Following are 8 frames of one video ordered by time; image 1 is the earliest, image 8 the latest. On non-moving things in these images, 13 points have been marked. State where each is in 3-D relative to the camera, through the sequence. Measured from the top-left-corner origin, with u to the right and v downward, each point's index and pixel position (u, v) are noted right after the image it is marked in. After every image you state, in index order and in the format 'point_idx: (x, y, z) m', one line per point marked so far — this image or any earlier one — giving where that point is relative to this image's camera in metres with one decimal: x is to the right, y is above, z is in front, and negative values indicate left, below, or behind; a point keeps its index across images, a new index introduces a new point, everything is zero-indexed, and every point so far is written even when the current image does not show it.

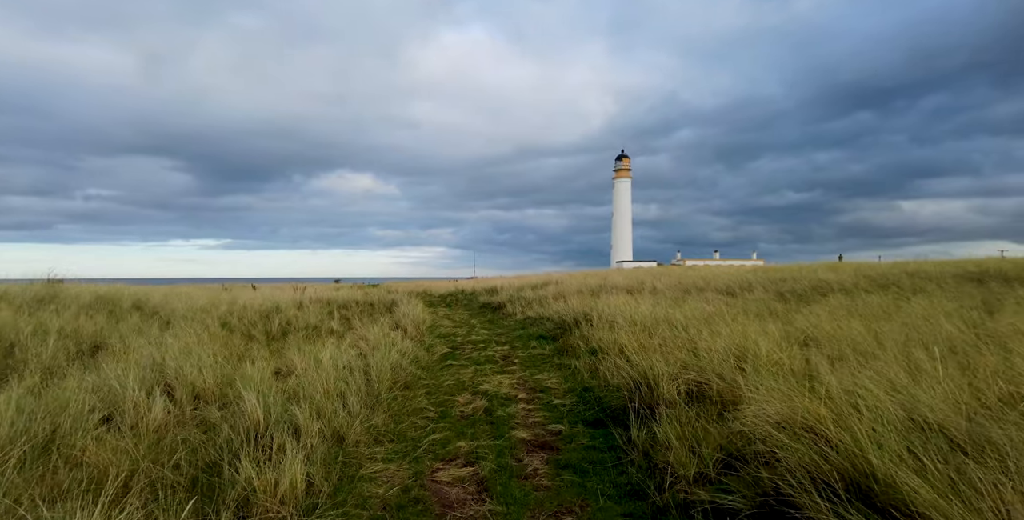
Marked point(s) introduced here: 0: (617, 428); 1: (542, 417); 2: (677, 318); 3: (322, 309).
0: (+0.8, -1.3, +3.8) m
1: (+0.3, -1.4, +4.4) m
2: (+2.5, -0.9, +7.3) m
3: (-5.1, -1.4, +13.3) m
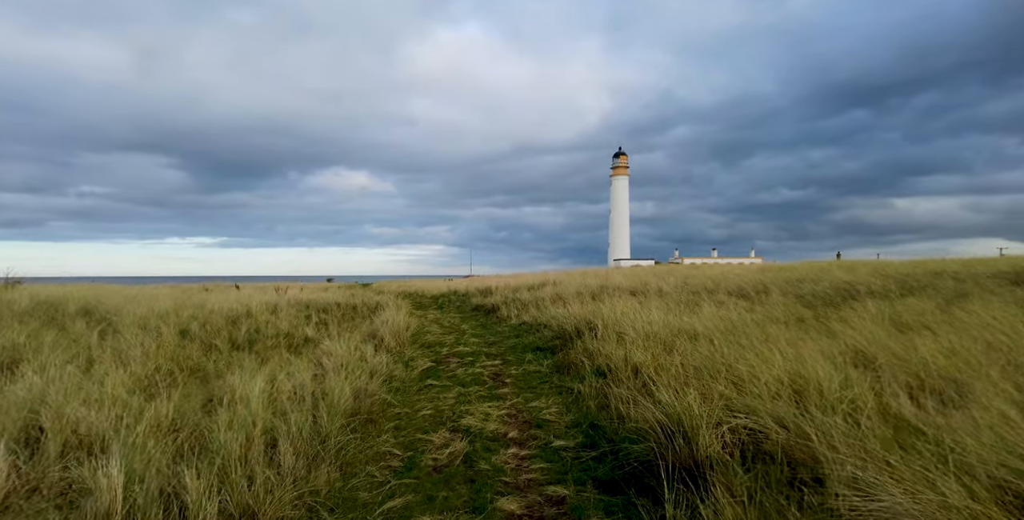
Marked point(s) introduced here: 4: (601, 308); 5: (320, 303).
0: (+0.7, -1.3, +2.8) m
1: (+0.2, -1.4, +3.3) m
2: (+2.4, -0.9, +6.3) m
3: (-5.3, -1.4, +12.2) m
4: (+1.7, -1.0, +9.6) m
5: (-5.7, -1.3, +14.6) m
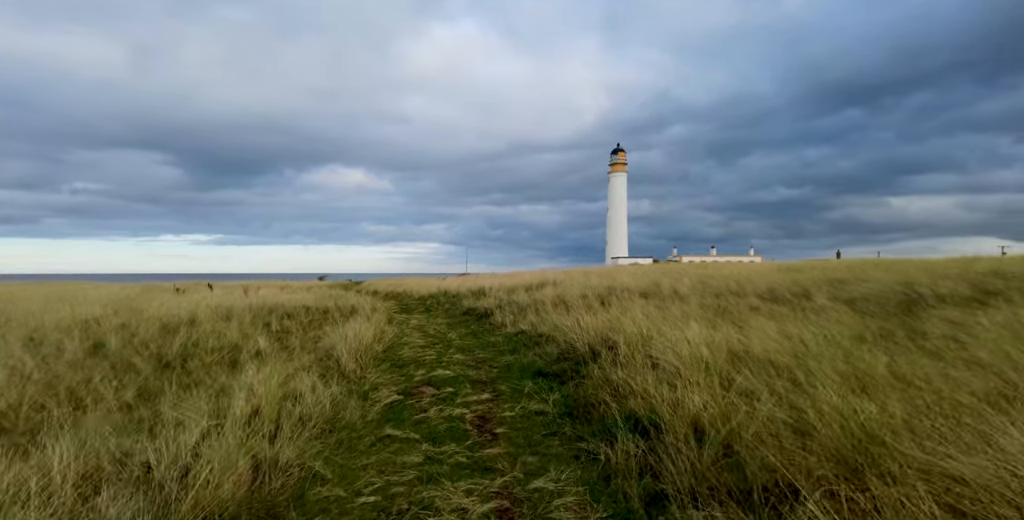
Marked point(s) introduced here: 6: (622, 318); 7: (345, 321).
0: (+0.7, -1.3, +1.0) m
1: (+0.1, -1.4, +1.6) m
2: (+2.3, -0.9, +4.5) m
3: (-5.4, -1.4, +10.4) m
4: (+1.6, -0.9, +7.8) m
5: (-5.8, -1.2, +12.8) m
6: (+1.6, -0.9, +7.5) m
7: (-3.6, -1.4, +10.6) m
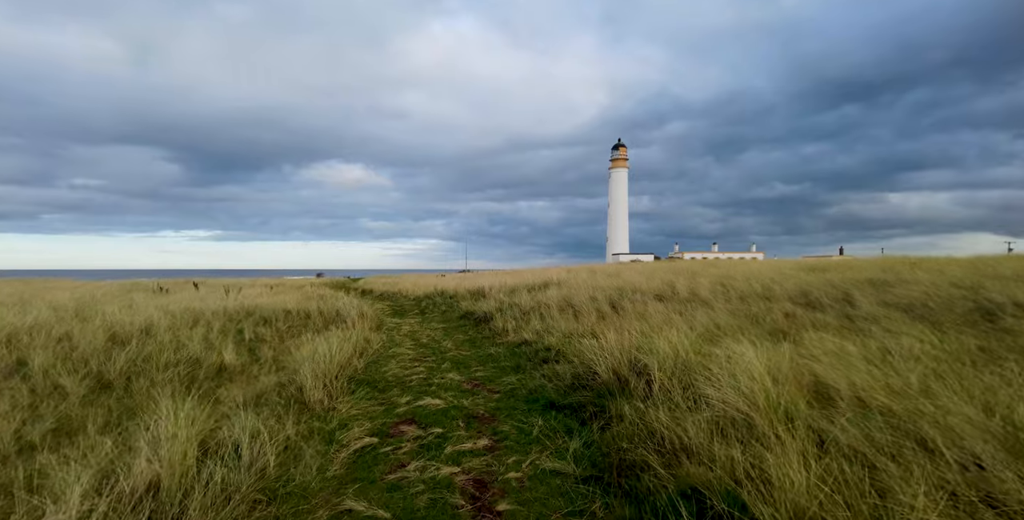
0: (+0.7, -1.4, -0.2) m
1: (+0.2, -1.5, +0.4) m
2: (+2.4, -0.9, +3.4) m
3: (-5.3, -1.3, +9.3) m
4: (+1.7, -0.9, +6.7) m
5: (-5.8, -1.2, +11.7) m
6: (+1.7, -0.9, +6.3) m
7: (-3.6, -1.3, +9.5) m
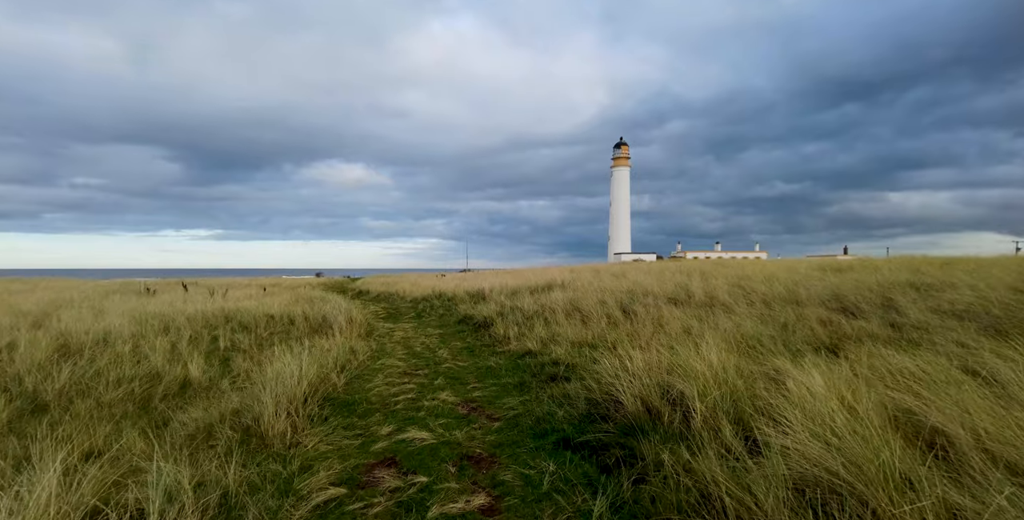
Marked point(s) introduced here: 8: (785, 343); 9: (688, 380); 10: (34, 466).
0: (+0.8, -1.4, -1.0) m
1: (+0.2, -1.5, -0.5) m
2: (+2.4, -1.0, +2.5) m
3: (-5.3, -1.4, +8.4) m
4: (+1.7, -1.0, +5.8) m
5: (-5.8, -1.2, +10.8) m
6: (+1.7, -0.9, +5.4) m
7: (-3.5, -1.4, +8.6) m
8: (+3.3, -1.0, +5.9) m
9: (+1.4, -0.9, +3.9) m
10: (-3.7, -1.6, +3.7) m
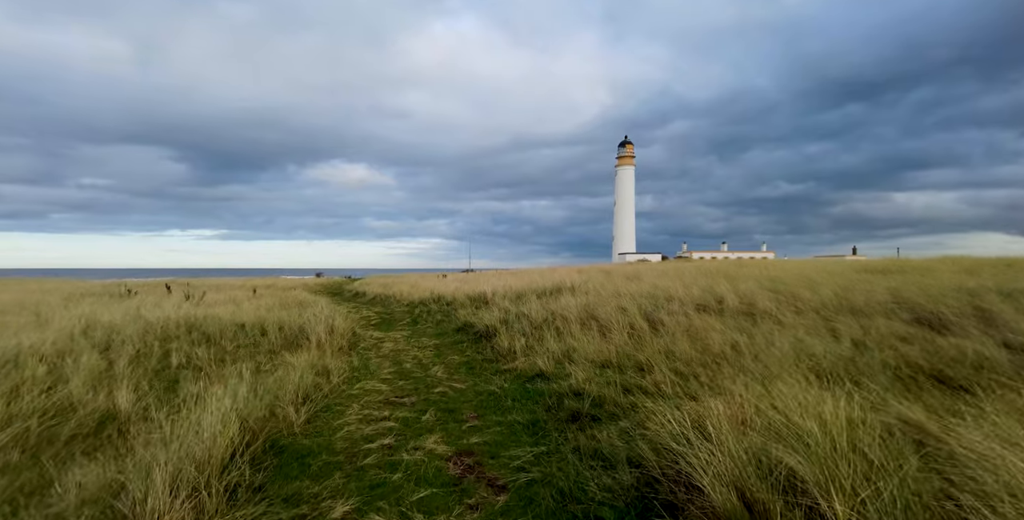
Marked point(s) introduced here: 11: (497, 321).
0: (+0.8, -1.4, -2.4) m
1: (+0.3, -1.5, -1.9) m
2: (+2.5, -1.0, +1.1) m
3: (-5.2, -1.4, +7.0) m
4: (+1.8, -1.0, +4.4) m
5: (-5.7, -1.2, +9.4) m
6: (+1.8, -1.0, +4.0) m
7: (-3.4, -1.4, +7.2) m
8: (+3.4, -1.0, +4.5) m
9: (+1.5, -1.0, +2.5) m
10: (-3.6, -1.6, +2.4) m
11: (-0.3, -1.3, +10.3) m
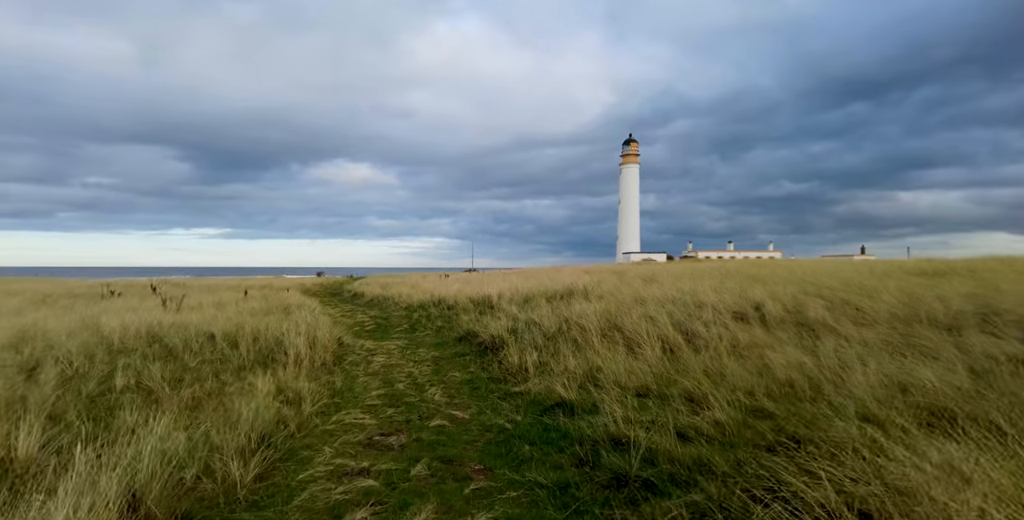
0: (+0.9, -1.5, -3.7) m
1: (+0.4, -1.6, -3.1) m
2: (+2.6, -1.0, -0.2) m
3: (-5.1, -1.4, +5.8) m
4: (+1.9, -1.0, +3.1) m
5: (-5.5, -1.2, +8.2) m
6: (+1.9, -1.0, +2.8) m
7: (-3.3, -1.4, +6.0) m
8: (+3.5, -1.0, +3.3) m
9: (+1.6, -1.0, +1.2) m
10: (-3.5, -1.6, +1.2) m
11: (-0.1, -1.3, +9.1) m
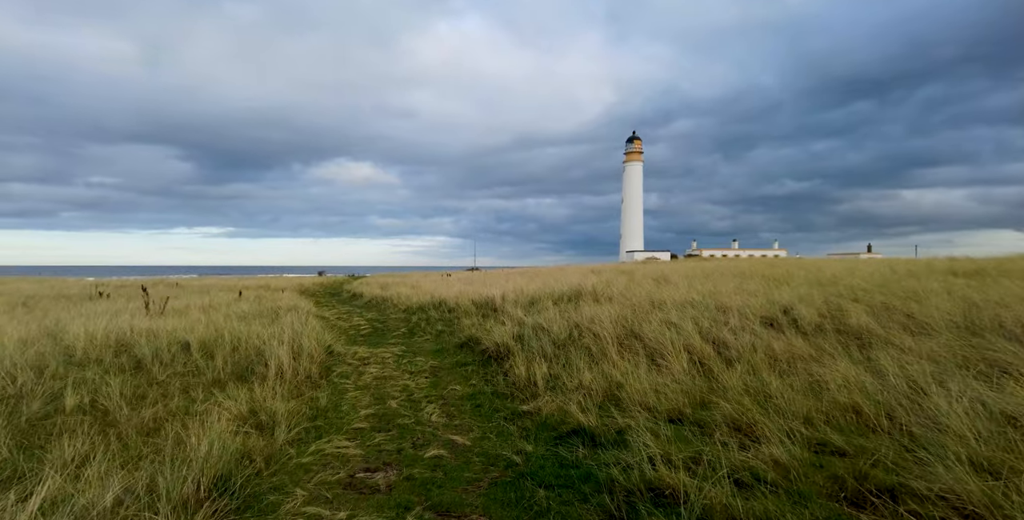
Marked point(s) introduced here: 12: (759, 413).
0: (+1.0, -1.5, -4.4) m
1: (+0.4, -1.6, -3.9) m
2: (+2.6, -1.0, -1.0) m
3: (-5.0, -1.4, +5.1) m
4: (+2.0, -1.0, +2.3) m
5: (-5.4, -1.2, +7.5) m
6: (+2.0, -1.0, +2.0) m
7: (-3.2, -1.4, +5.3) m
8: (+3.6, -1.0, +2.5) m
9: (+1.7, -1.0, +0.5) m
10: (-3.4, -1.6, +0.4) m
11: (0.0, -1.3, +8.3) m
12: (+2.0, -1.2, +4.0) m
